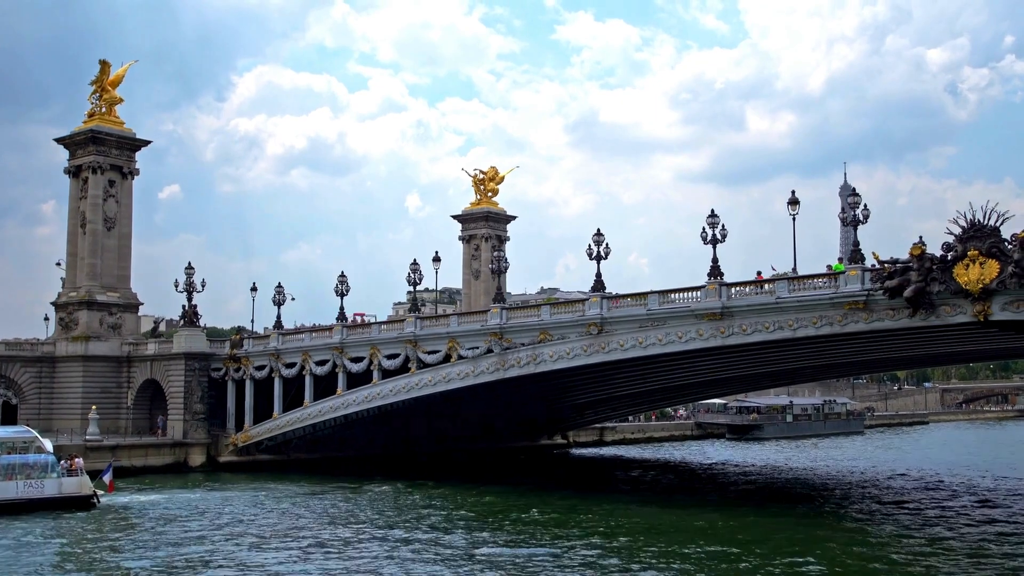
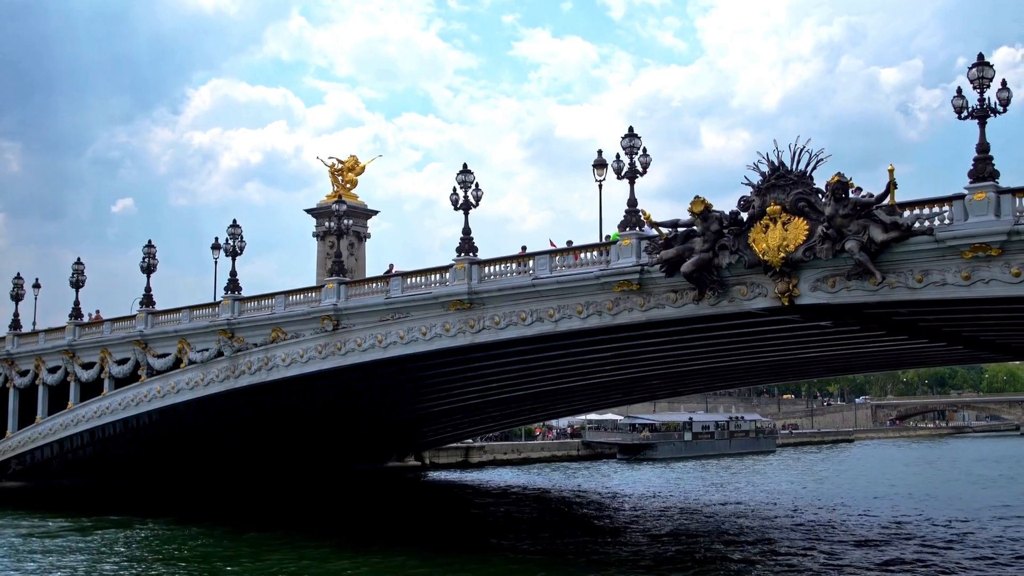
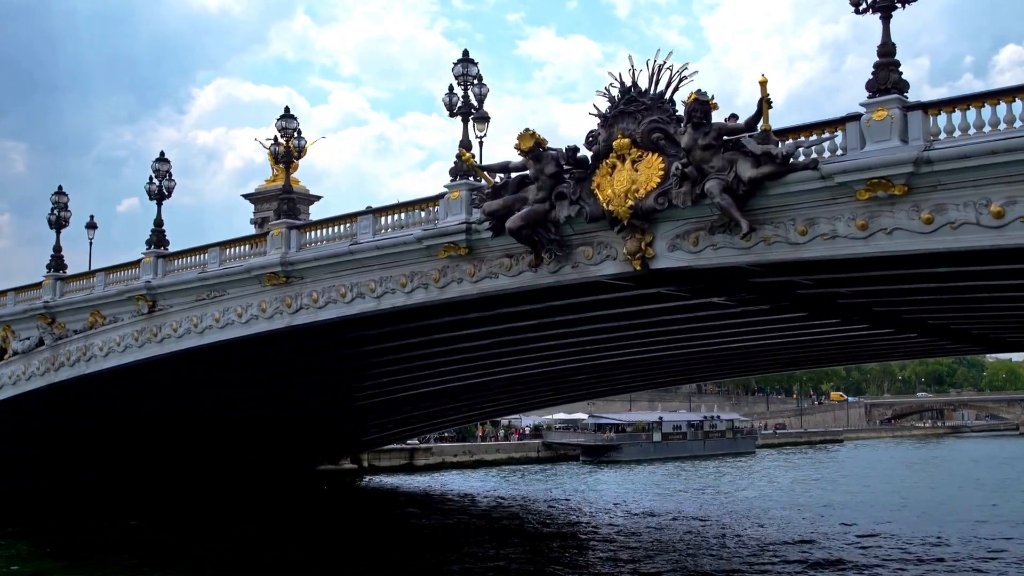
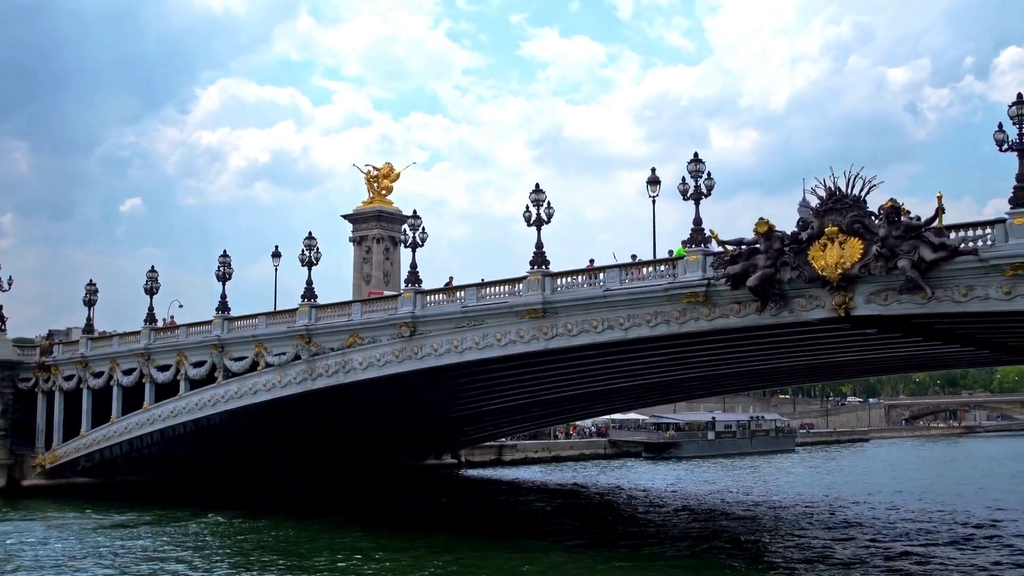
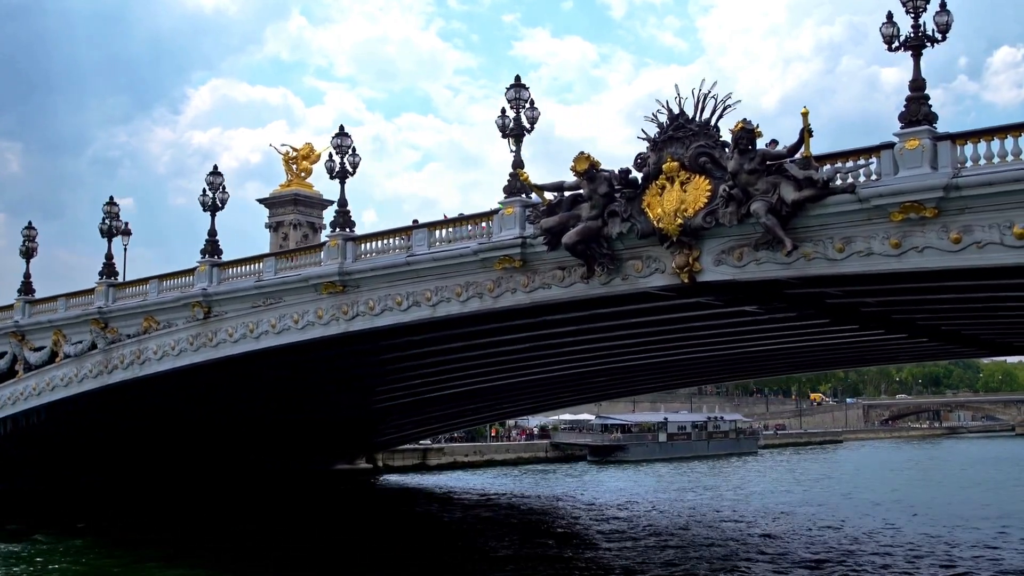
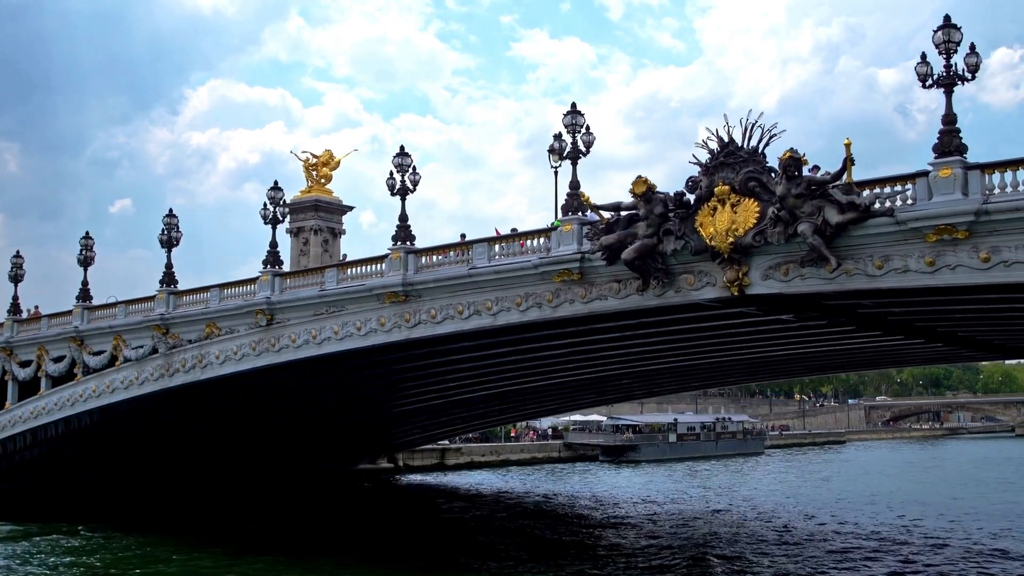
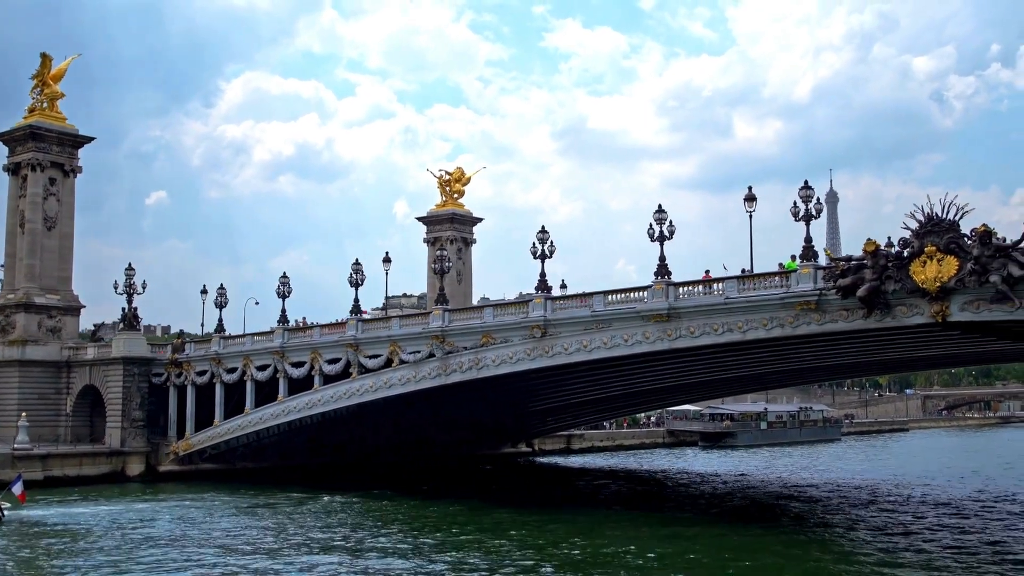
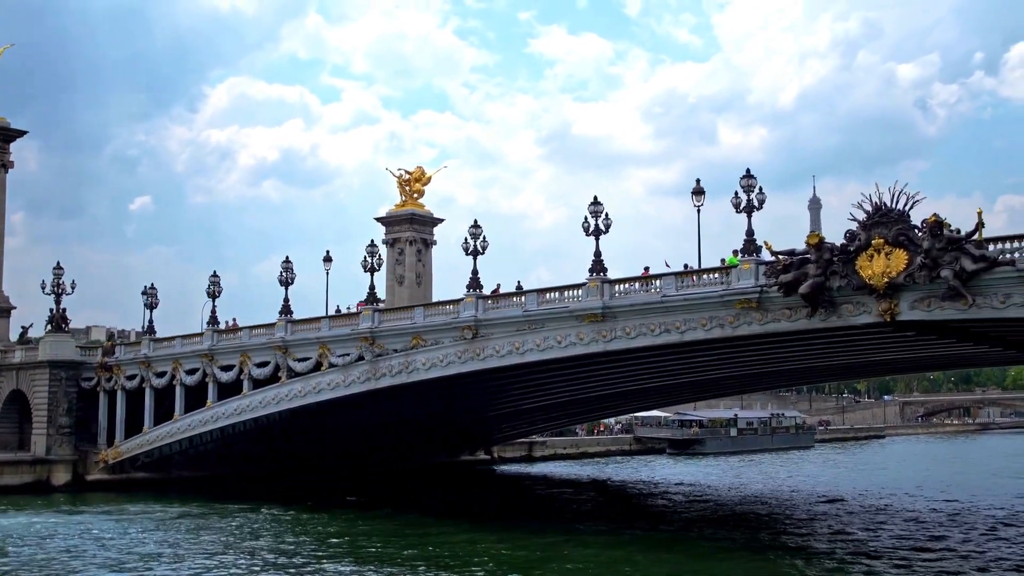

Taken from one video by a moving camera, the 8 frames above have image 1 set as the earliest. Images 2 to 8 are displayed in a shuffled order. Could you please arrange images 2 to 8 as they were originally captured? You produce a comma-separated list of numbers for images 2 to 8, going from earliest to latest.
7, 8, 4, 2, 6, 5, 3
